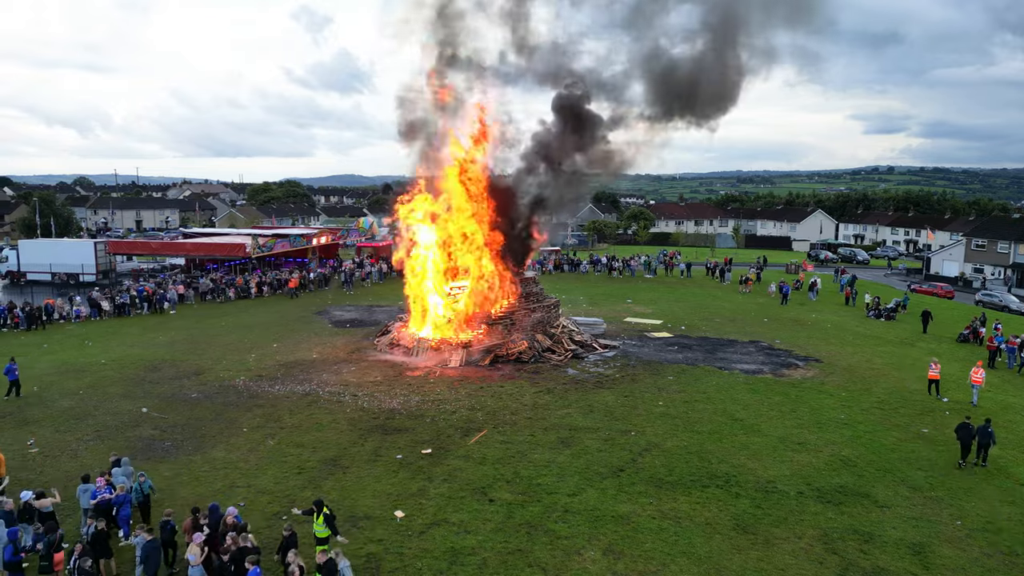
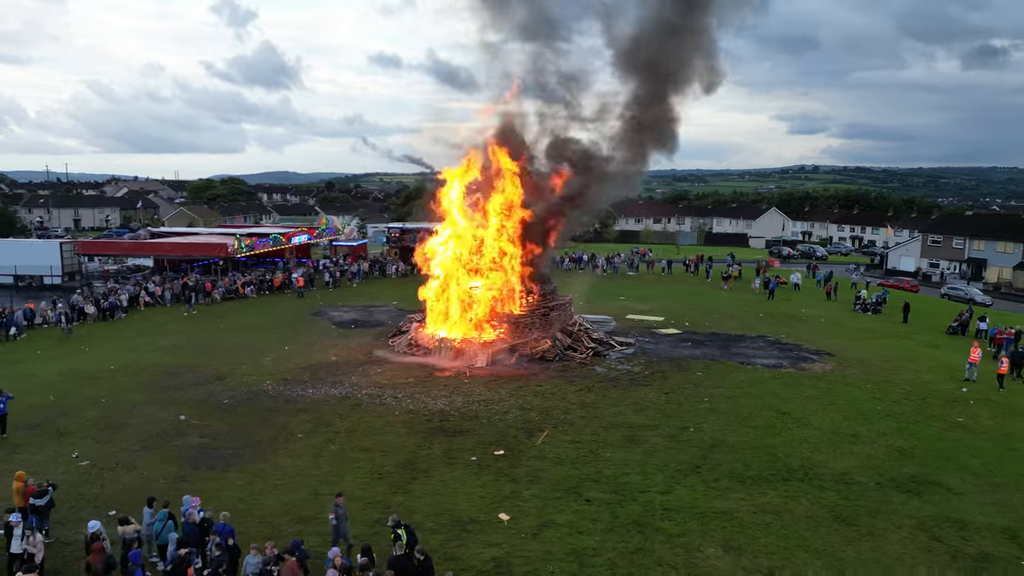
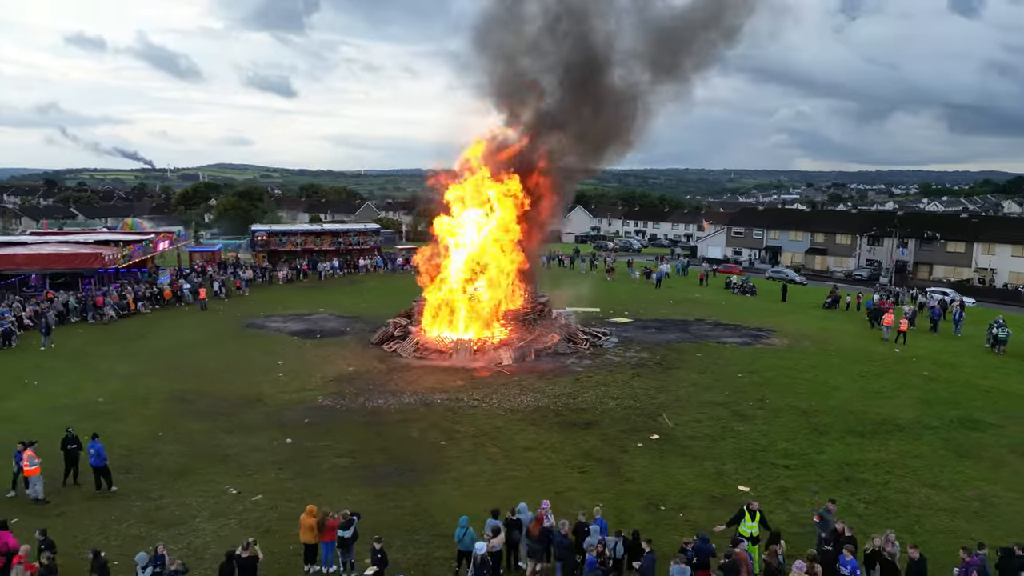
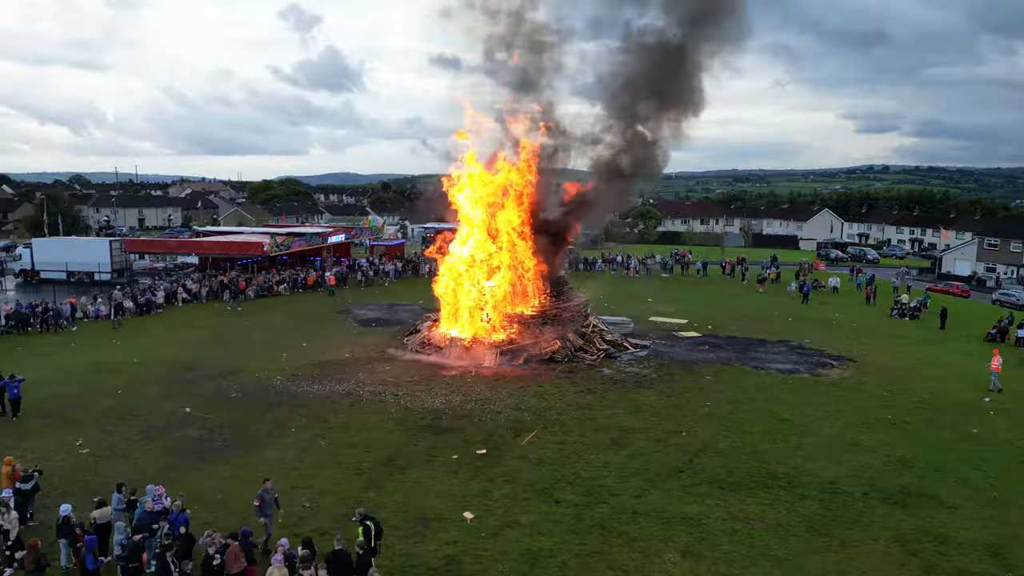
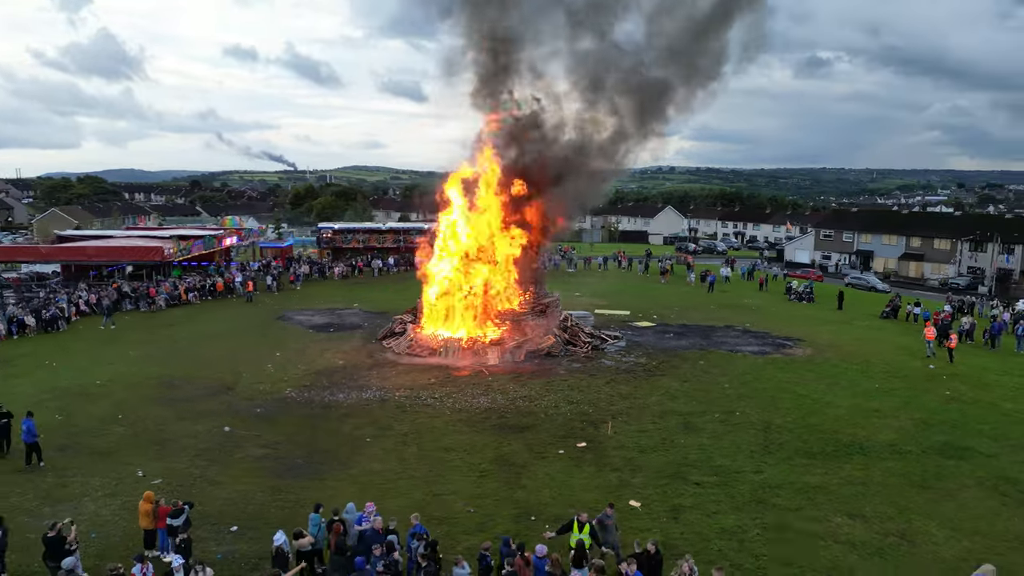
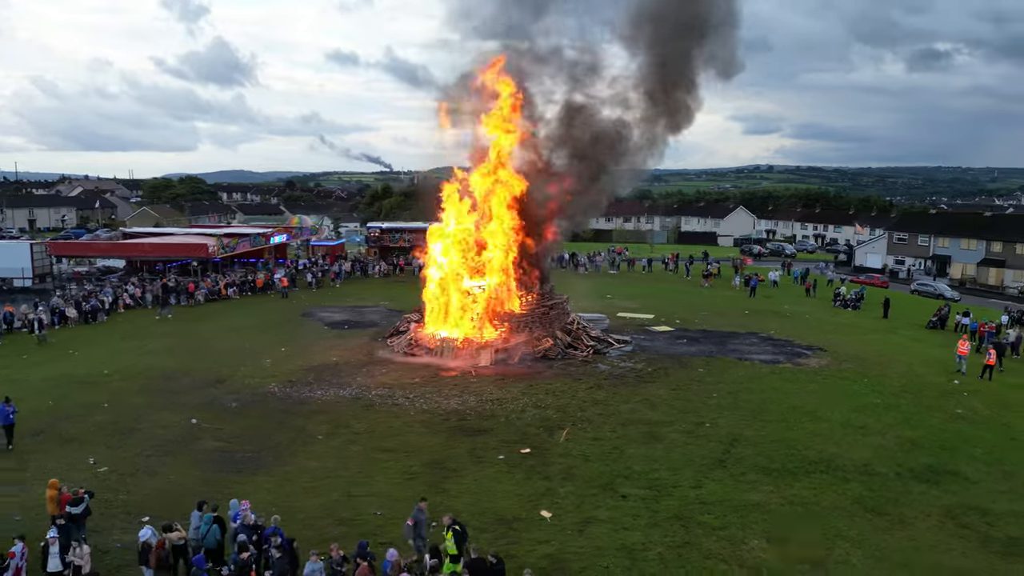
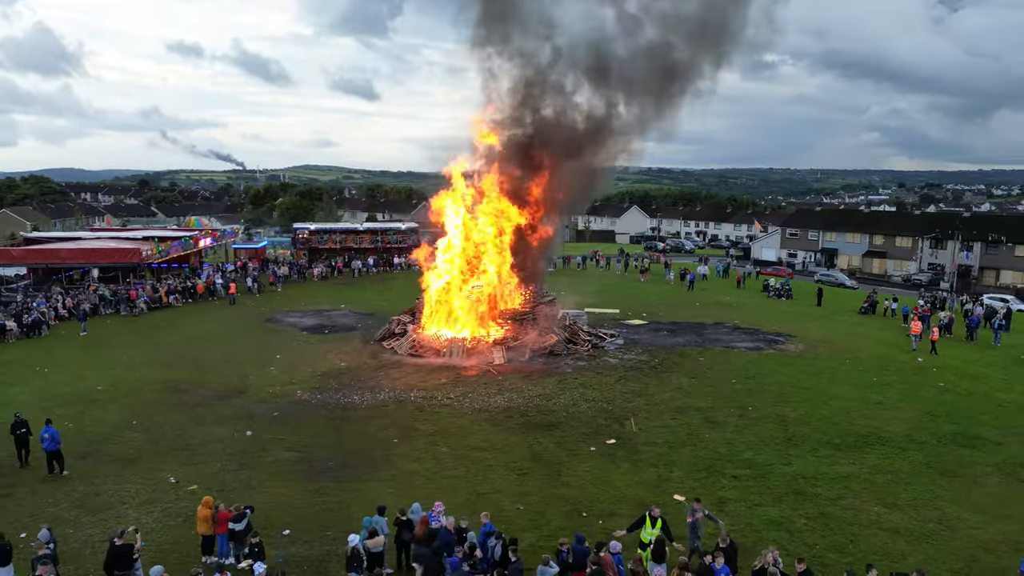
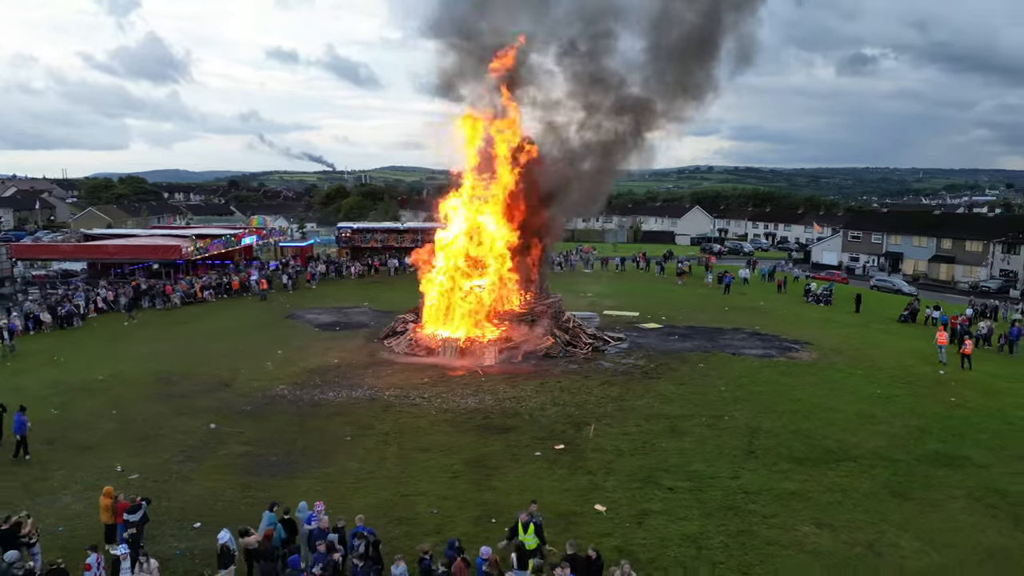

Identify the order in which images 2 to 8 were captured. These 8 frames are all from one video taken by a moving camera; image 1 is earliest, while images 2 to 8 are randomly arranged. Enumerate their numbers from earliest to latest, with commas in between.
4, 2, 6, 8, 5, 7, 3
